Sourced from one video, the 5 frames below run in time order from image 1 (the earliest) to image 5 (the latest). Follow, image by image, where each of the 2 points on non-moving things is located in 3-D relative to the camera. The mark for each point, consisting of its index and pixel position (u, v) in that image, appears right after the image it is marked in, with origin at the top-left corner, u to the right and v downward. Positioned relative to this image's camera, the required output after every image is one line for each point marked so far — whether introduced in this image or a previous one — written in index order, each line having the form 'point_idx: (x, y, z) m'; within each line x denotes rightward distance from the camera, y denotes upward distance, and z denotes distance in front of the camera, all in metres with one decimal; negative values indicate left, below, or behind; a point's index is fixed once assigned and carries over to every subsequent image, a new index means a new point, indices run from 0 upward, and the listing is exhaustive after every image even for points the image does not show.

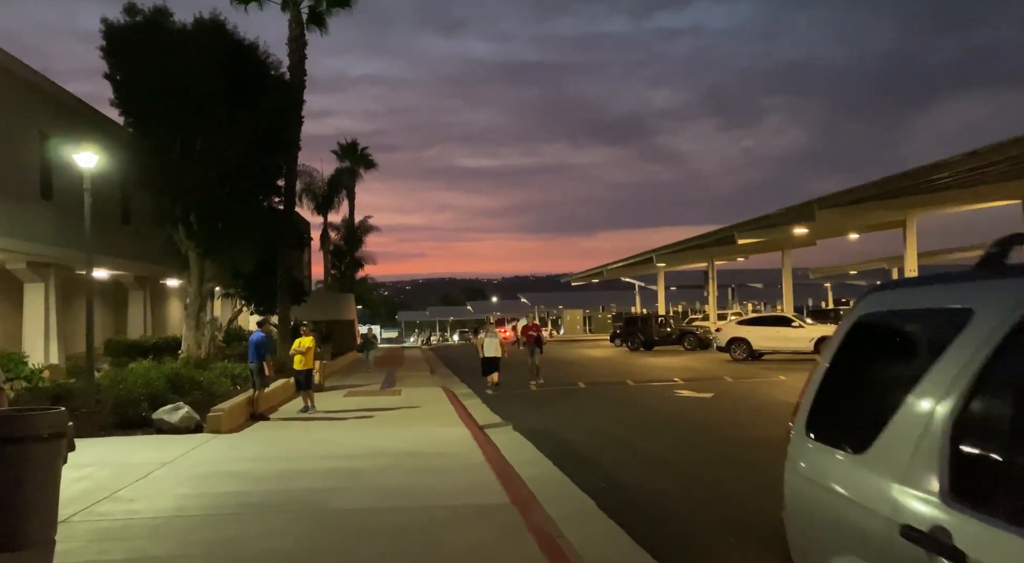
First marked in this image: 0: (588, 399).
0: (+1.6, -2.4, +16.5) m
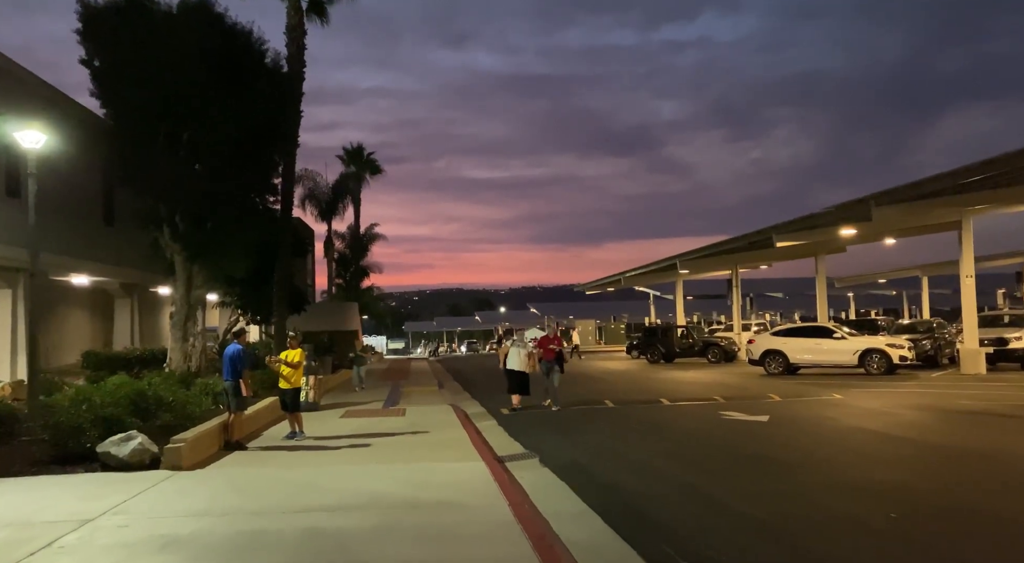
0: (+2.0, -2.5, +14.2) m
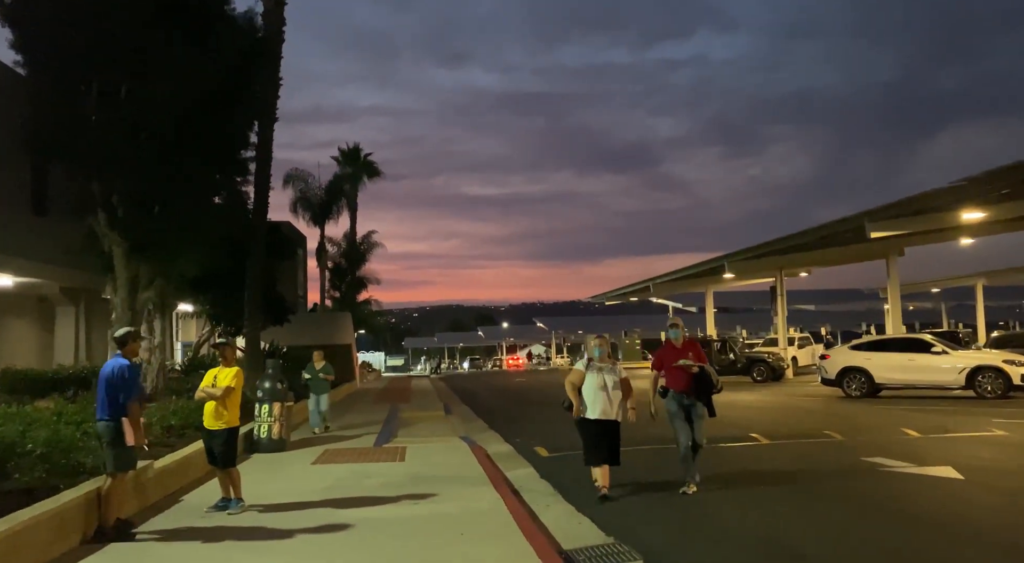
0: (+2.6, -2.3, +9.4) m
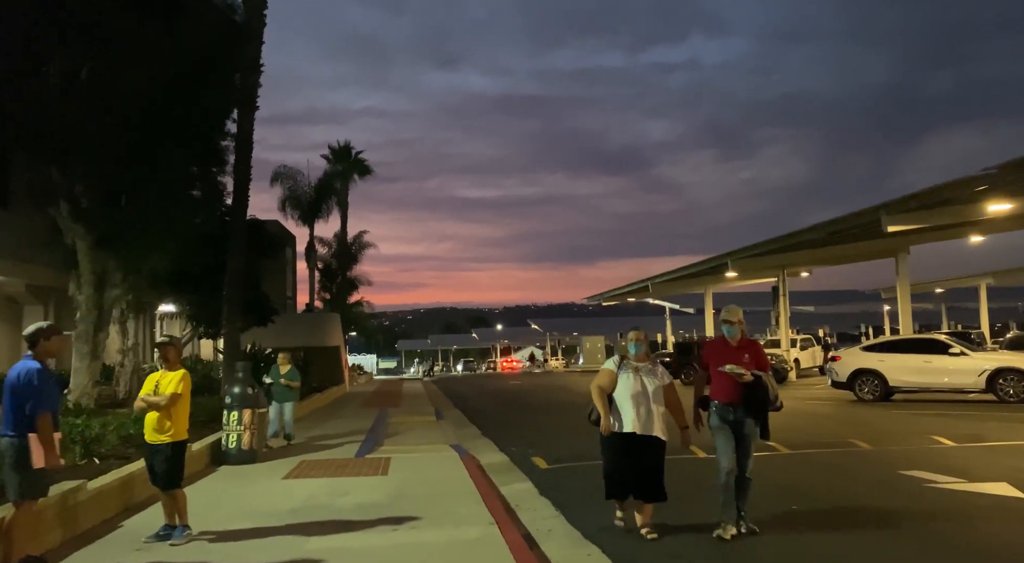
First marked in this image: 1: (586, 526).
0: (+2.6, -2.2, +8.2) m
1: (+0.7, -2.3, +7.8) m
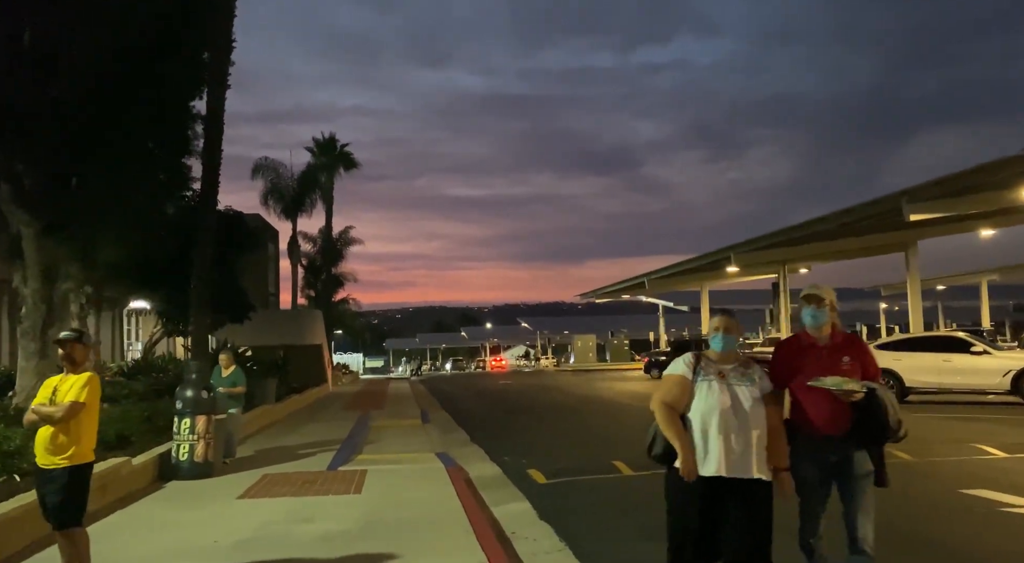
0: (+2.5, -2.1, +6.8) m
1: (+0.6, -2.1, +6.4) m
